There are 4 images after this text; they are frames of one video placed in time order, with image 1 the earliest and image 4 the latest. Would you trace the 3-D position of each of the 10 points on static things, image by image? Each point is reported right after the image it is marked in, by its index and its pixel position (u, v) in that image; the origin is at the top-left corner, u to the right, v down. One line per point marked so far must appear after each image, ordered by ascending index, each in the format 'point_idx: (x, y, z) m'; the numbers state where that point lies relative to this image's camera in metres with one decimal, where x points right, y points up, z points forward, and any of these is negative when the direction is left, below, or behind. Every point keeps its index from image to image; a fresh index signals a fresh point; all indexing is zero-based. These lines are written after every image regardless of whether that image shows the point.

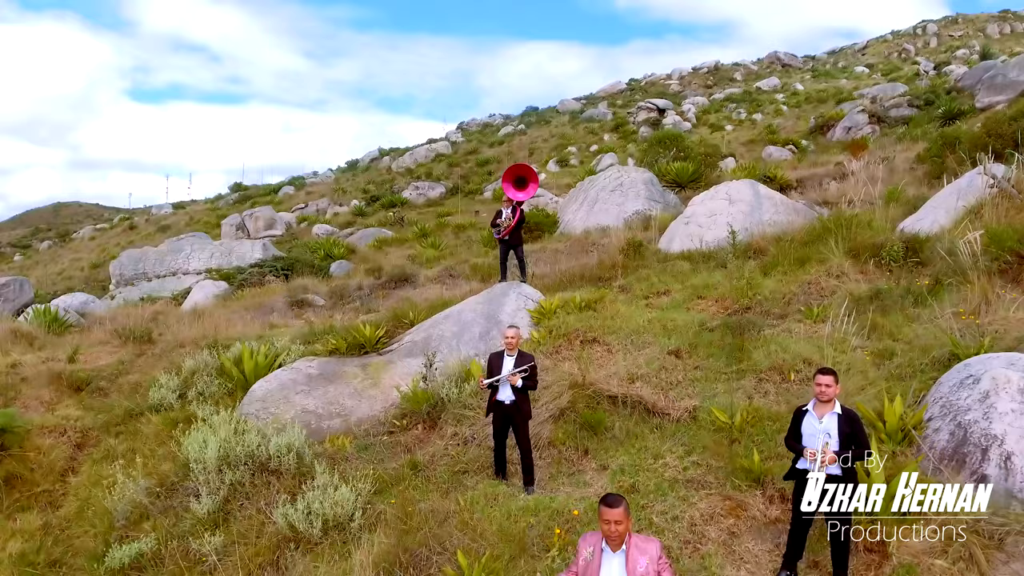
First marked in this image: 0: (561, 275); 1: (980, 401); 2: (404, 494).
0: (+0.6, +0.1, +7.9) m
1: (+2.1, -0.5, +3.0) m
2: (-0.6, -1.1, +3.7) m
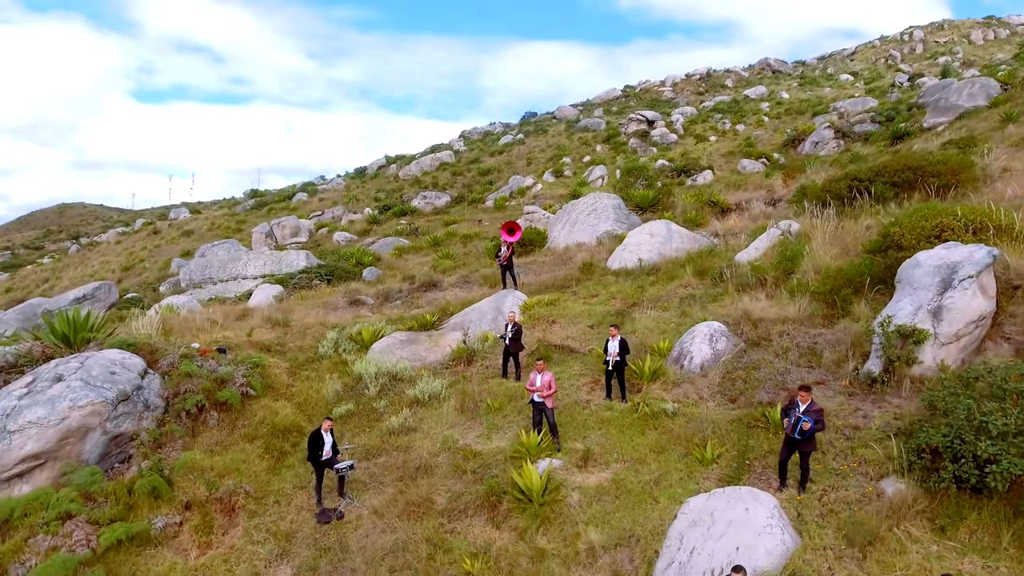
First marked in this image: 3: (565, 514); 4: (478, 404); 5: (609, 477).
0: (+0.5, +0.1, +12.6) m
1: (+2.0, -0.6, +7.6) m
2: (-0.6, -1.2, +8.4) m
3: (+0.4, -1.9, +5.6) m
4: (-0.4, -1.3, +7.9) m
5: (+0.8, -1.7, +6.0) m
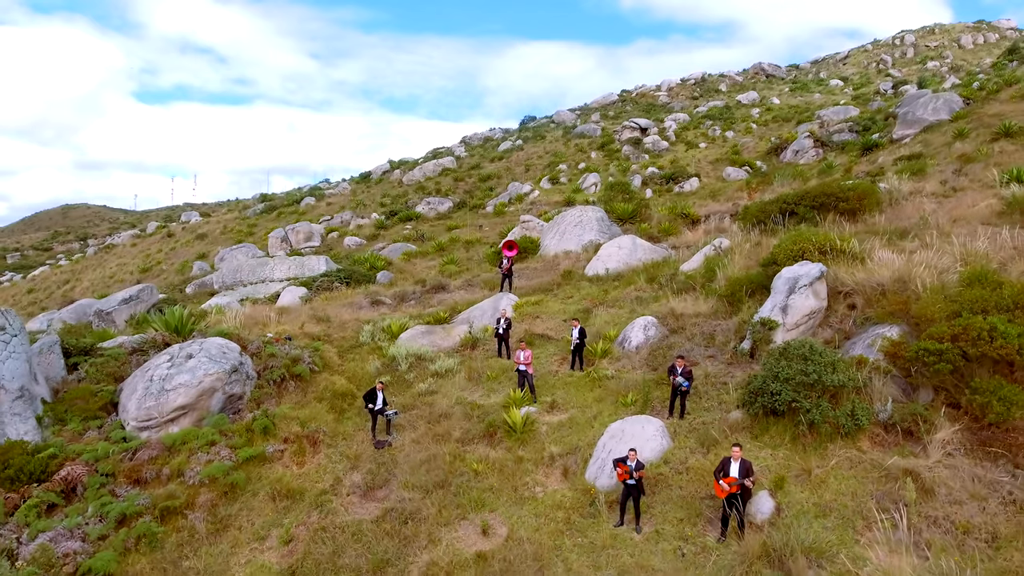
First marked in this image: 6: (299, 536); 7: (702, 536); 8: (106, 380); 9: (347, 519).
0: (+0.4, 0.0, +15.7) m
1: (+1.9, -0.6, +10.8) m
2: (-0.8, -1.3, +11.6) m
3: (+0.3, -1.9, +8.8) m
4: (-0.5, -1.4, +11.1) m
5: (+0.7, -1.7, +9.1) m
6: (-2.5, -2.9, +7.9) m
7: (+1.9, -2.4, +6.6) m
8: (-6.6, -1.5, +11.0) m
9: (-2.0, -2.7, +8.0) m
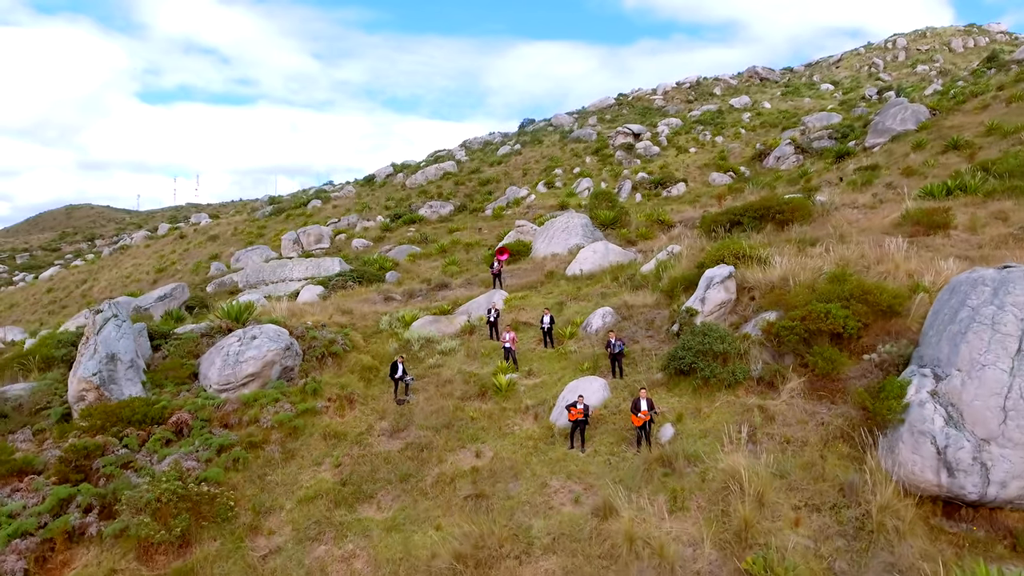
0: (+0.2, +0.1, +18.9) m
1: (+1.7, -0.6, +14.0) m
2: (-1.0, -1.2, +14.8) m
3: (+0.1, -1.9, +12.0) m
4: (-0.8, -1.4, +14.3) m
5: (+0.5, -1.7, +12.3) m
6: (-2.7, -2.8, +11.0) m
7: (+1.6, -2.4, +9.8) m
8: (-6.8, -1.4, +14.2) m
9: (-2.2, -2.7, +11.2) m
